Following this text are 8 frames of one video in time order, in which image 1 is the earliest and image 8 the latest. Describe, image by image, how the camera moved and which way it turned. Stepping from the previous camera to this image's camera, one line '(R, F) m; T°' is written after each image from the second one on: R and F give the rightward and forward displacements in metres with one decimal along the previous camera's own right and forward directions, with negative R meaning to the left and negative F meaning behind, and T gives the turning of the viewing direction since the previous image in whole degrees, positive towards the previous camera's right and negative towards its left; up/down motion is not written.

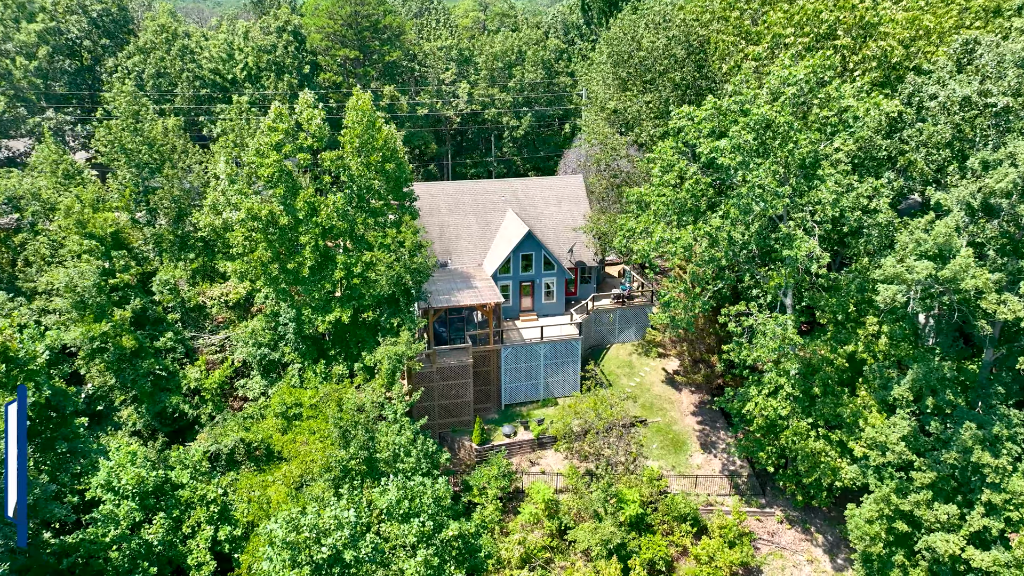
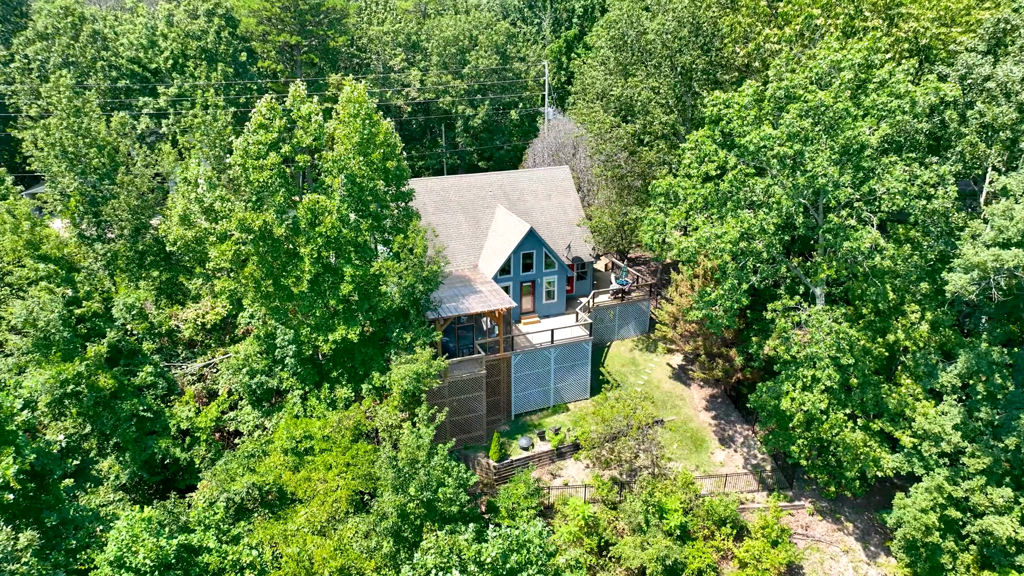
(-3.8, +2.1) m; +8°
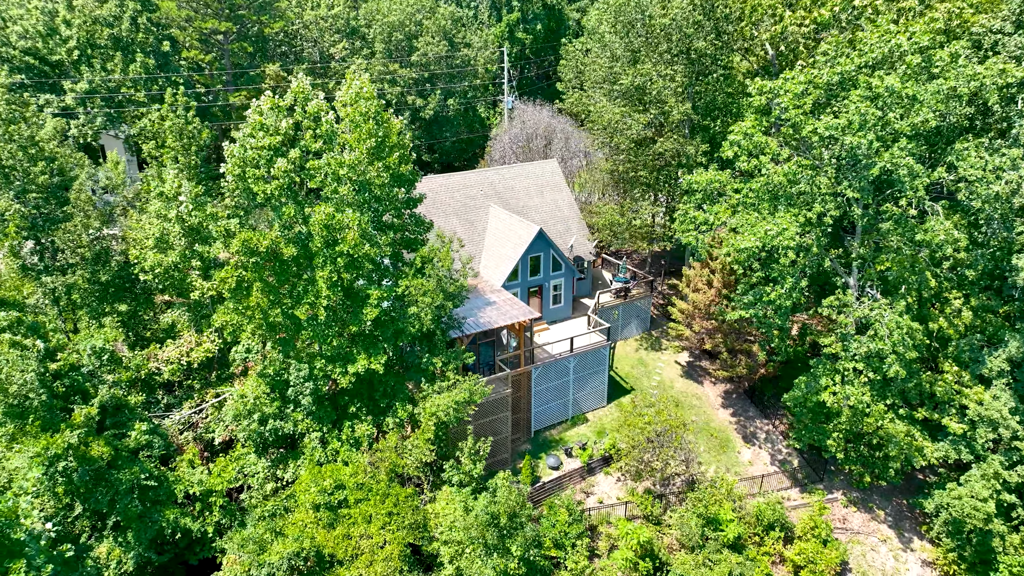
(-4.1, +2.4) m; +9°
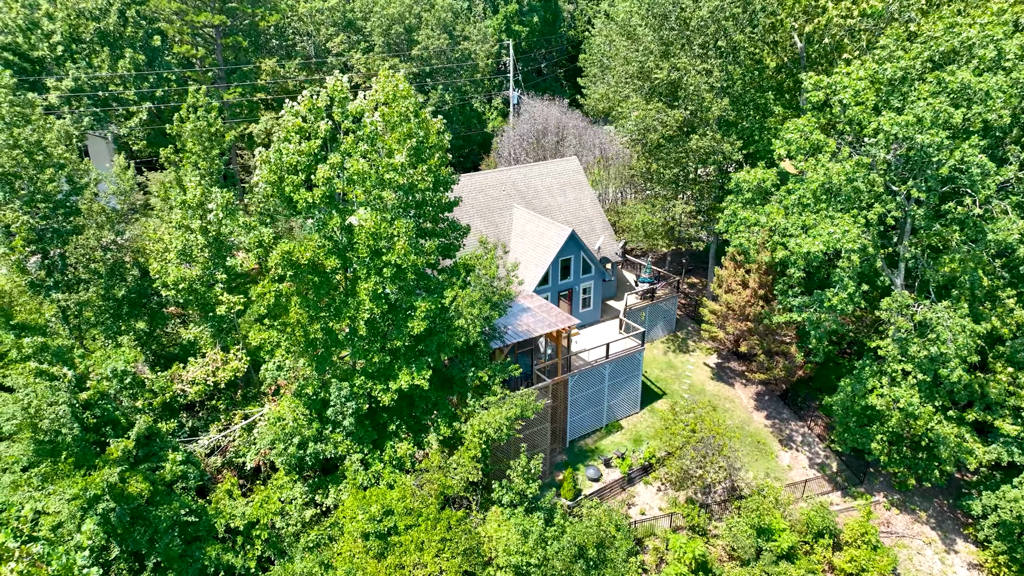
(-2.1, +1.1) m; +2°
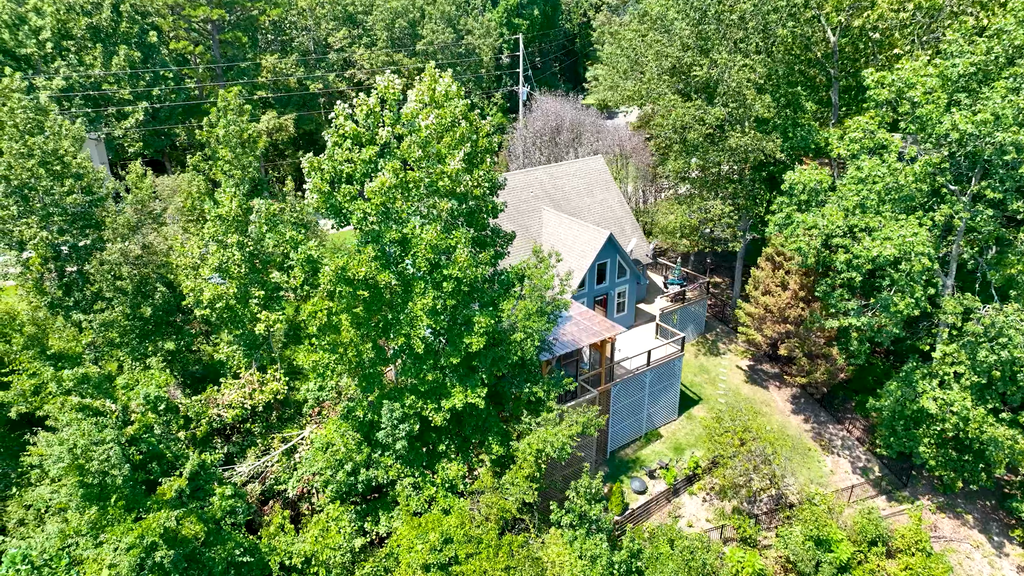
(-2.0, +1.0) m; +2°
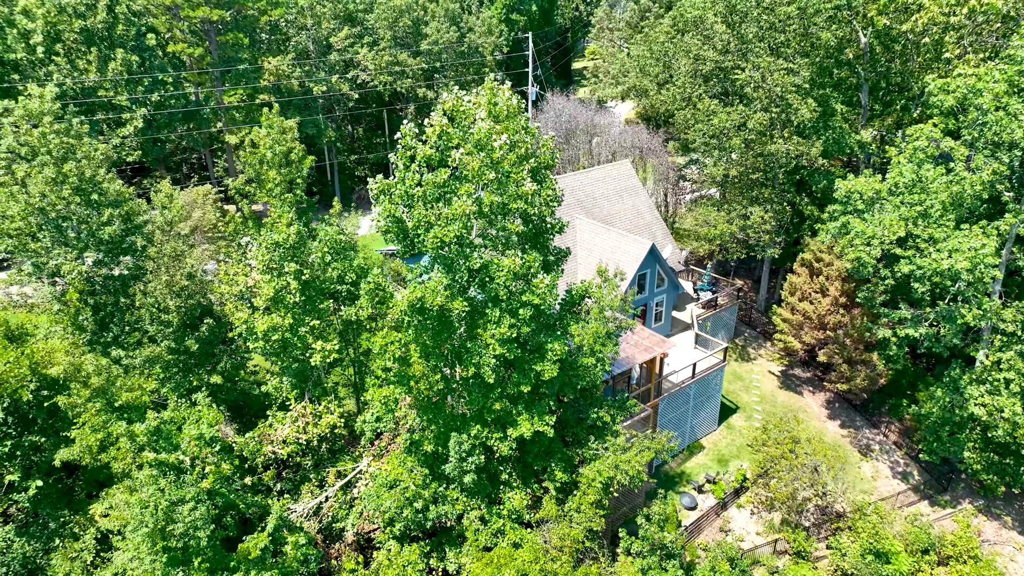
(-2.3, +0.8) m; +3°
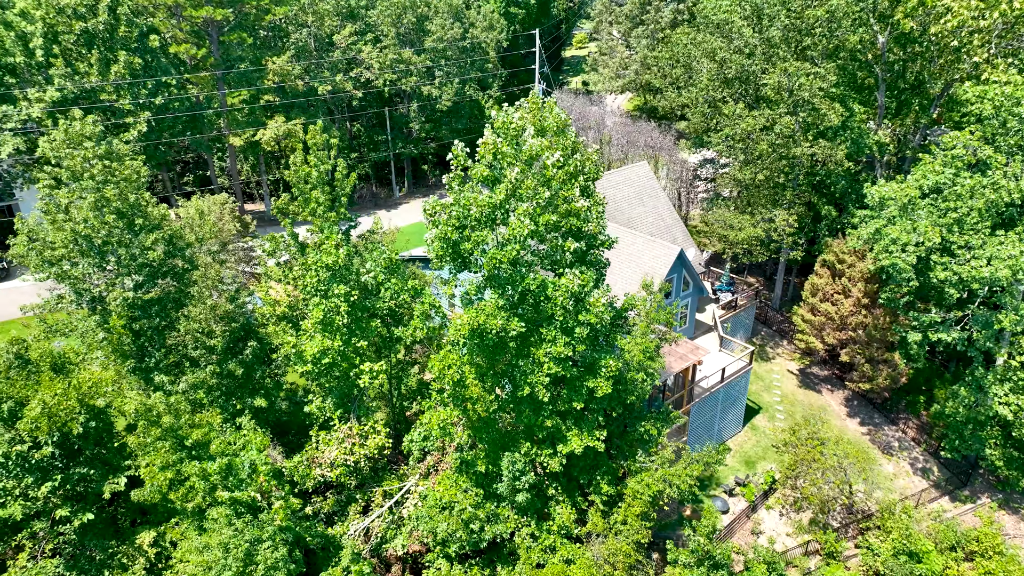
(-1.6, +0.2) m; +2°
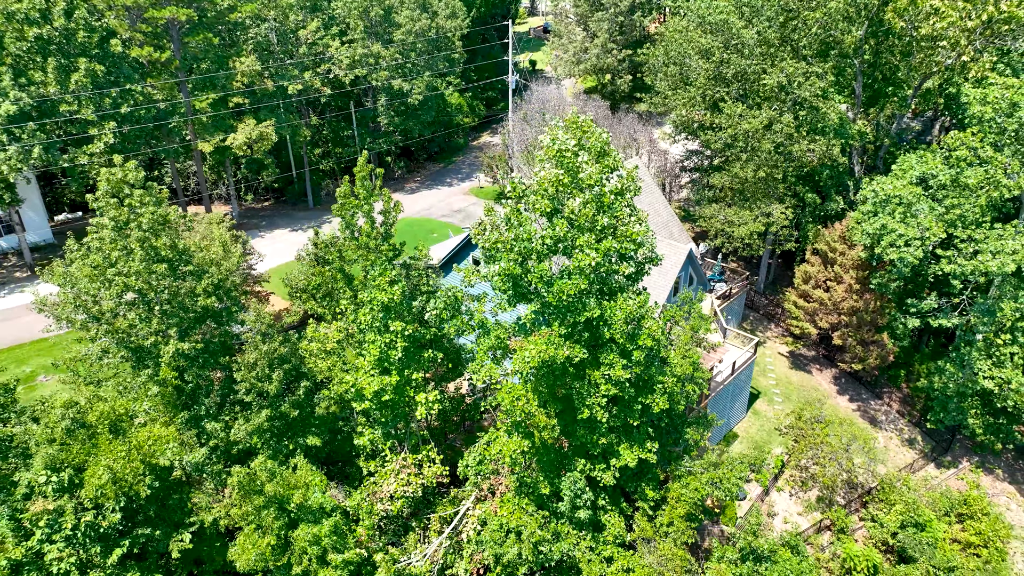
(-2.6, +0.1) m; +6°
